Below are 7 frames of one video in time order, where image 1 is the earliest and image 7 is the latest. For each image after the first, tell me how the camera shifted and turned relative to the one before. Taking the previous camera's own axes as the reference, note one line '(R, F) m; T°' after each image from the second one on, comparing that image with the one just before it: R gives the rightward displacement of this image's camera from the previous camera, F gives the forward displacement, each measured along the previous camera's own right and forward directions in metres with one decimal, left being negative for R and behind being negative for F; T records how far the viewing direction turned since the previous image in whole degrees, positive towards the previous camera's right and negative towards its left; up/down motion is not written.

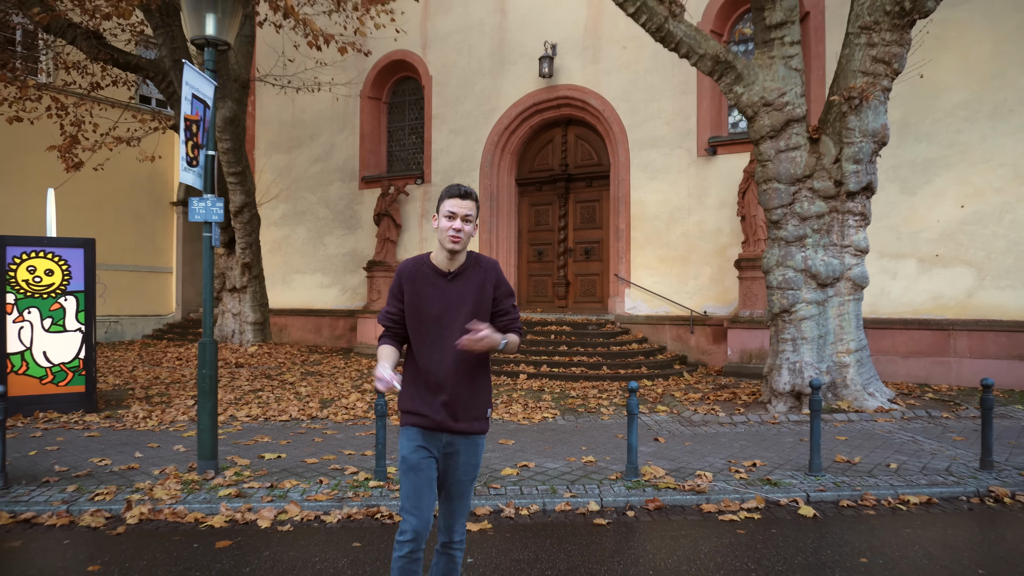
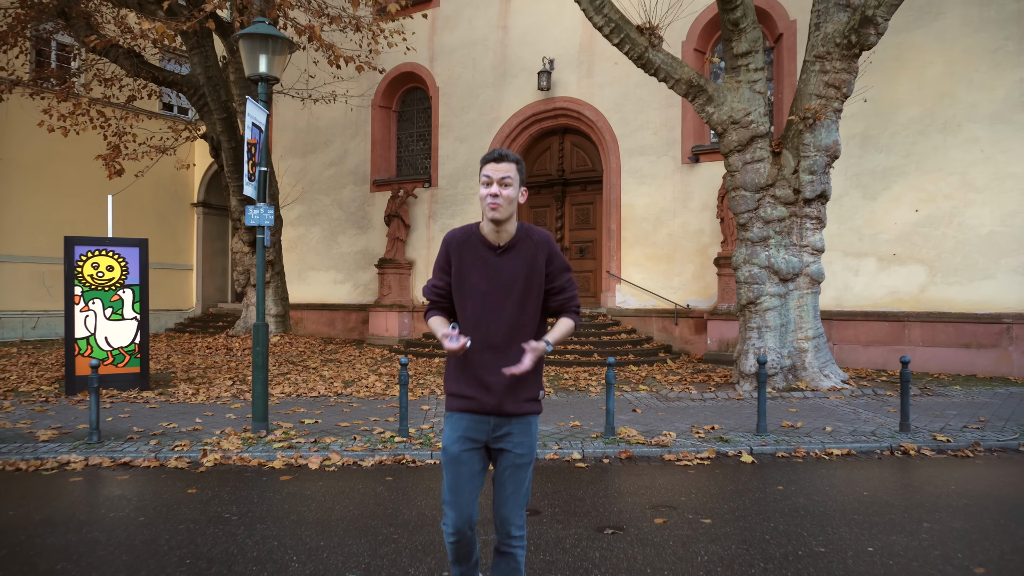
(0.0, -1.2) m; 0°
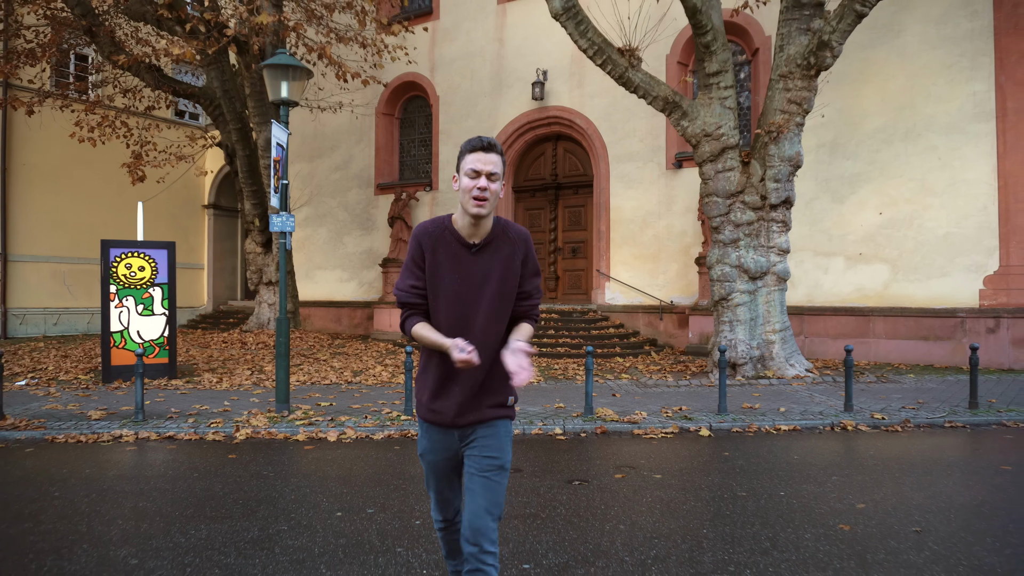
(+0.1, -1.0) m; 0°
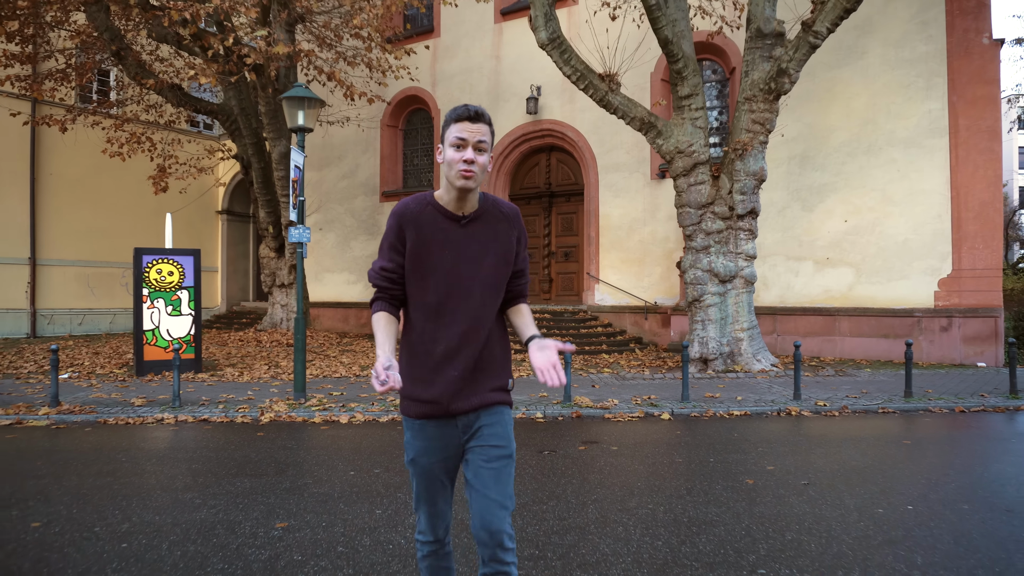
(+0.2, -1.1) m; 0°
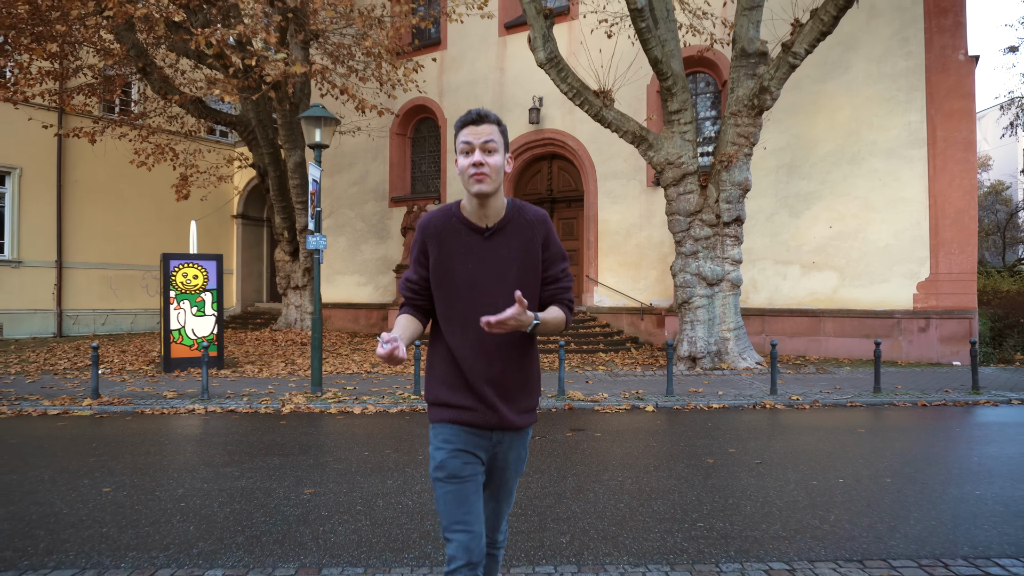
(+0.1, -0.8) m; -1°
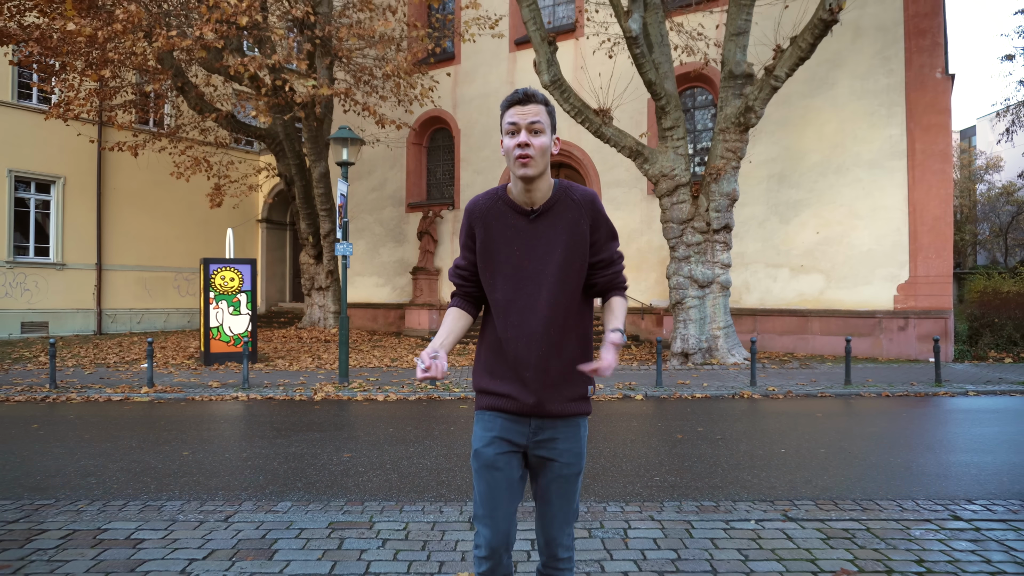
(+0.1, -1.1) m; -1°
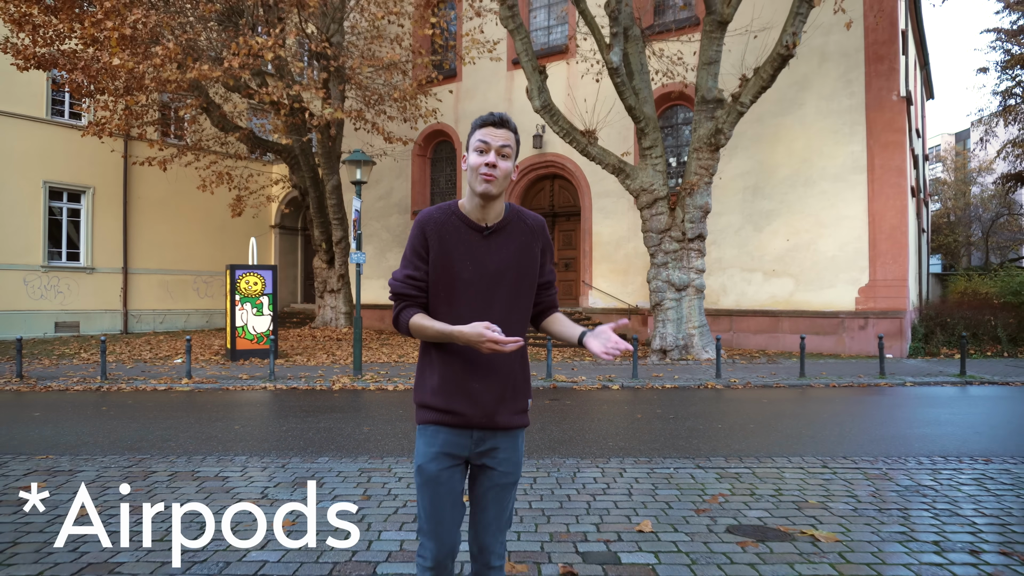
(+0.2, -1.5) m; 0°
